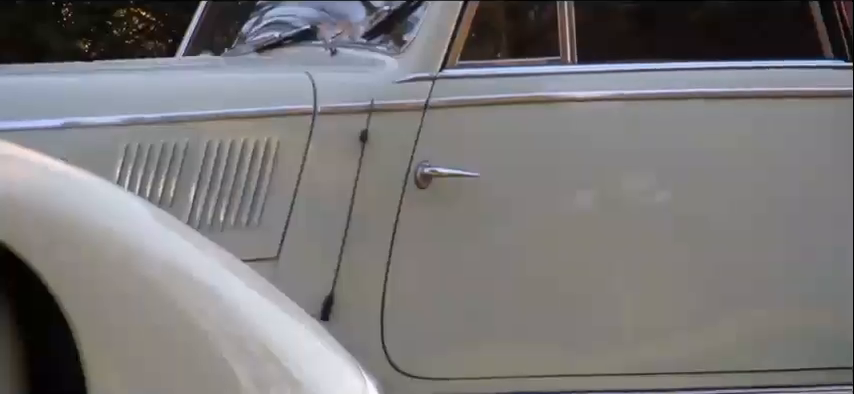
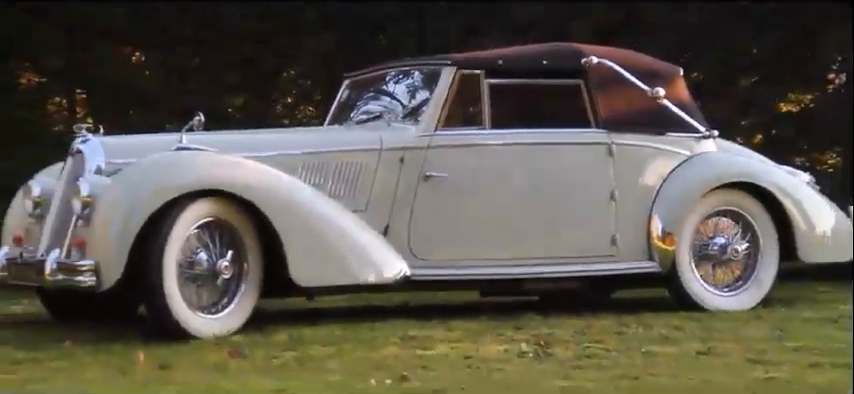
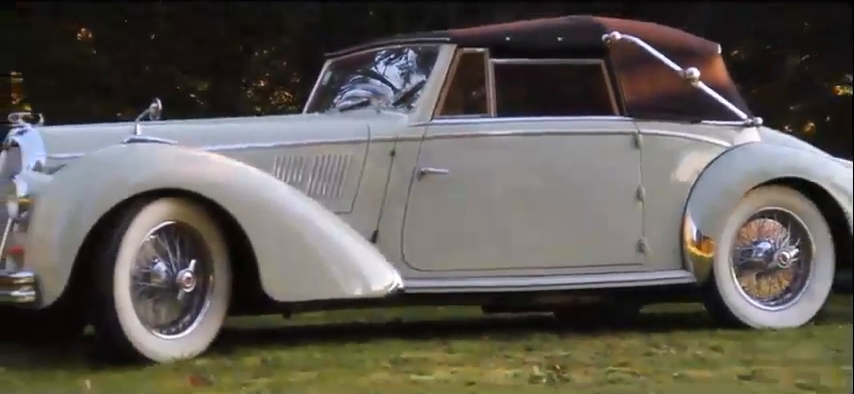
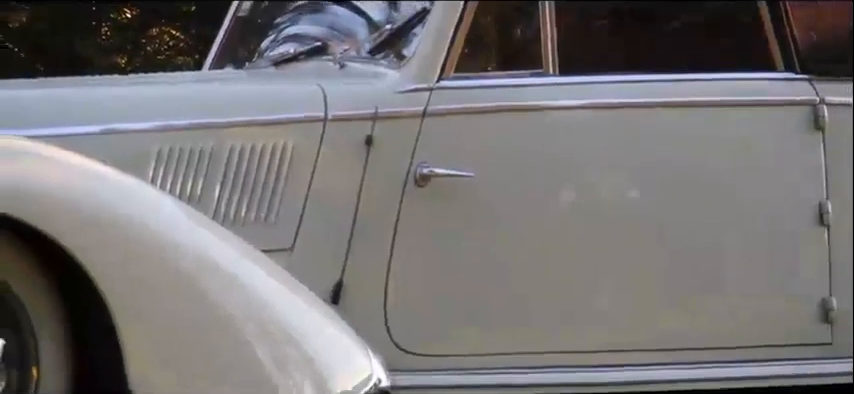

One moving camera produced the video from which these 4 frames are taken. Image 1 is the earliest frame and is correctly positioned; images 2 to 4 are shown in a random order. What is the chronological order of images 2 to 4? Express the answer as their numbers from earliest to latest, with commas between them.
4, 3, 2
